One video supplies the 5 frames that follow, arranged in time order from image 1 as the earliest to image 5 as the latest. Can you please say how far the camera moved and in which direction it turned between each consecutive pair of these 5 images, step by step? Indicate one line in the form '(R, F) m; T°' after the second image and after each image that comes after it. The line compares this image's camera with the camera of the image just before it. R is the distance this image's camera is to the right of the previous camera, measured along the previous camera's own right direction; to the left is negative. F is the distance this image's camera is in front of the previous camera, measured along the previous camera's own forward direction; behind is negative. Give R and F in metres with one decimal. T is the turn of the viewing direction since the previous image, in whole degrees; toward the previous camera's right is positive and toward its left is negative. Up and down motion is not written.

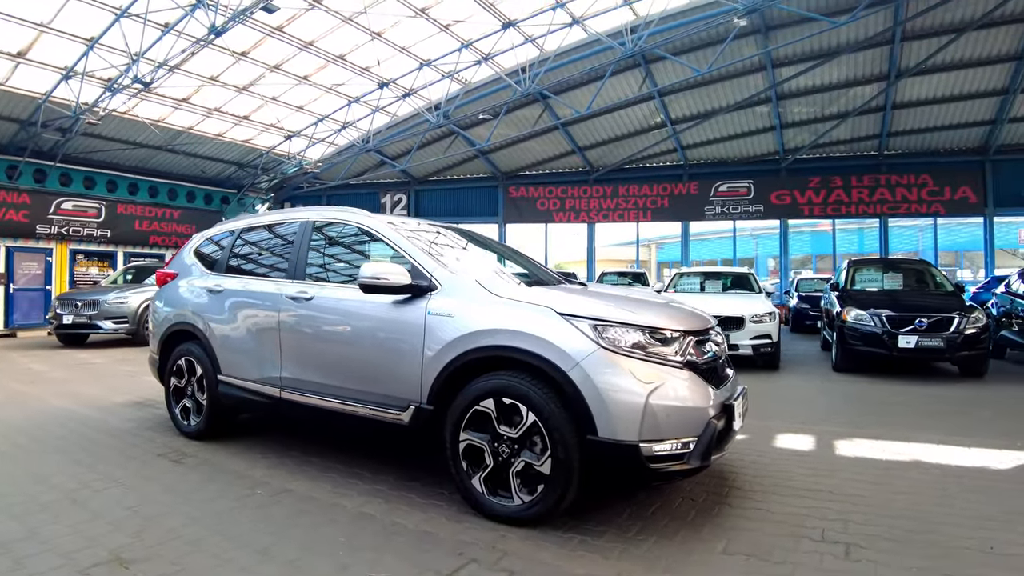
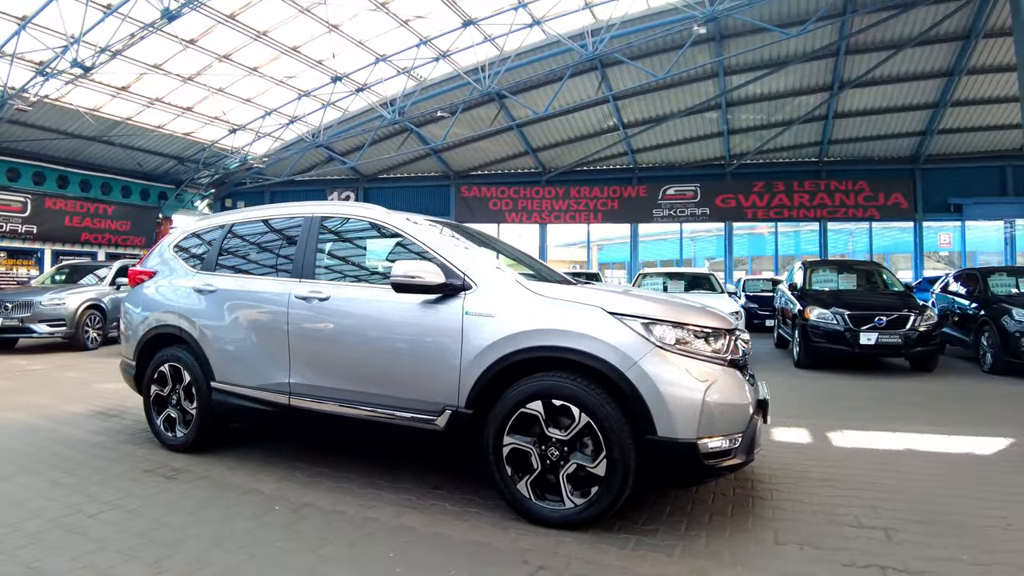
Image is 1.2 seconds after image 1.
(-0.6, +0.1) m; +6°
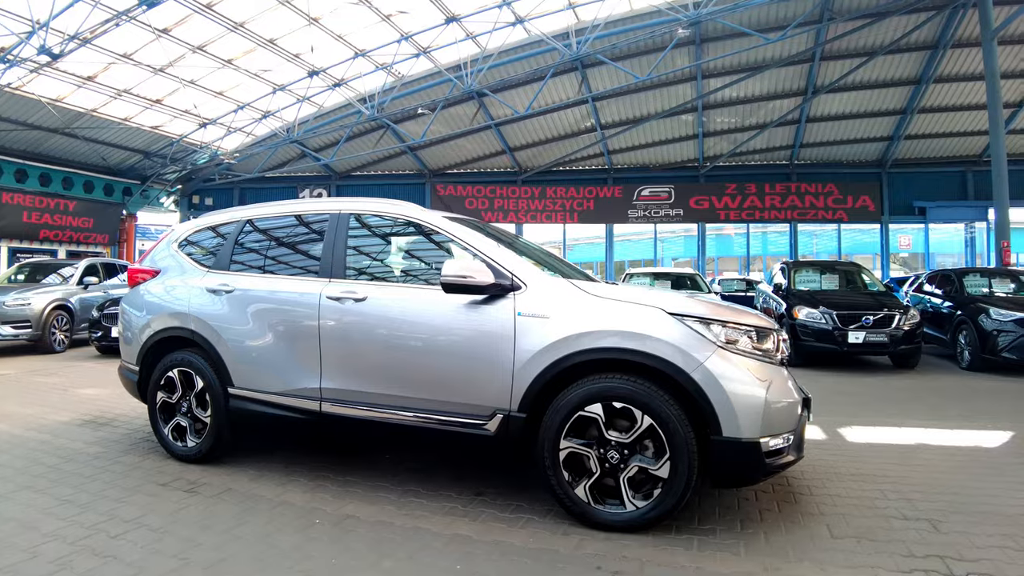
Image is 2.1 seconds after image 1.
(-0.5, +0.1) m; +4°
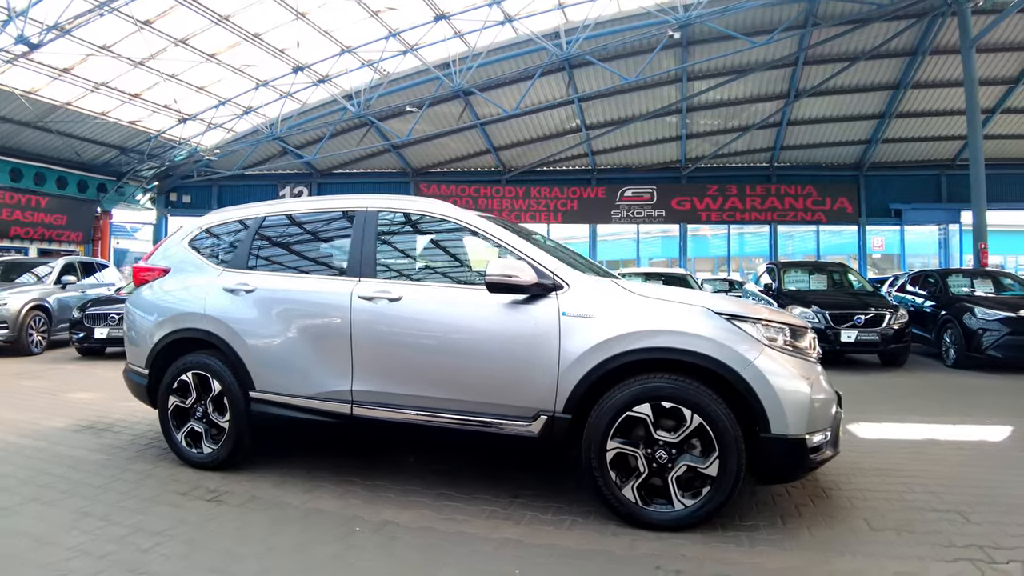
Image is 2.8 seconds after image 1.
(-0.4, +0.1) m; +3°
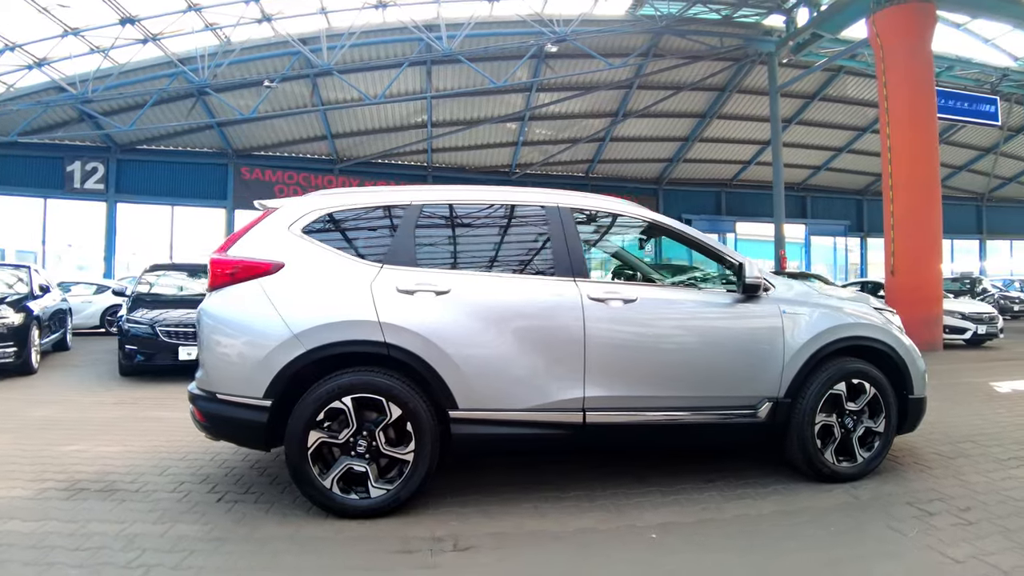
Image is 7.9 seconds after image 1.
(-2.6, +0.6) m; +23°
